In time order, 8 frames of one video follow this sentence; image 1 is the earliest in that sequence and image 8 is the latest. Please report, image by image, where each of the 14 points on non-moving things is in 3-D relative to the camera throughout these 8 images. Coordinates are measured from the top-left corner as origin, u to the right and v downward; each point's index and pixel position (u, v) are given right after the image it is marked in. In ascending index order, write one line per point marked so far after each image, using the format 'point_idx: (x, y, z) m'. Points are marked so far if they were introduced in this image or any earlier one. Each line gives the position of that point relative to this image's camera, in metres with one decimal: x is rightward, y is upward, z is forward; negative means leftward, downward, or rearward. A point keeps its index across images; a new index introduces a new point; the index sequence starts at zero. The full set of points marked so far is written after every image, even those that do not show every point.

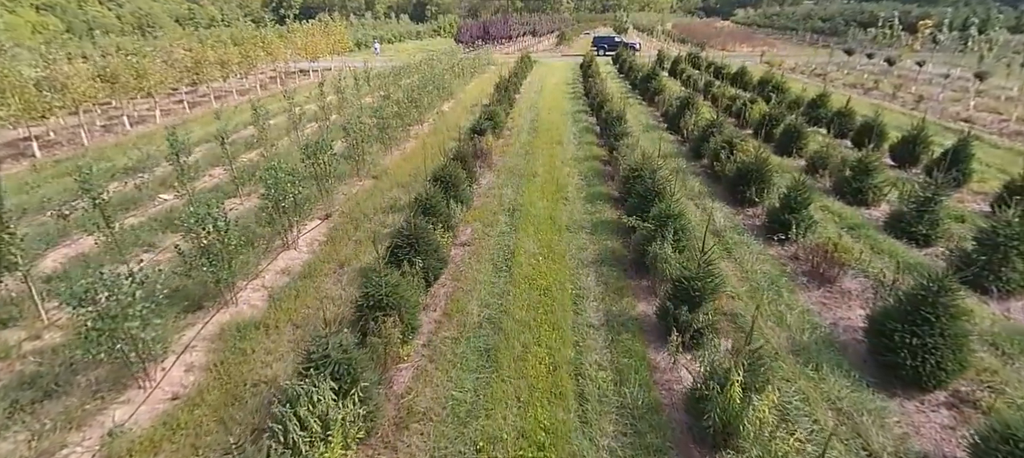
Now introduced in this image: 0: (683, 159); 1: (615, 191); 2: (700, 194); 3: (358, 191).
0: (+4.7, +1.9, +12.3) m
1: (+2.4, +0.9, +10.4) m
2: (+4.3, +0.8, +10.1) m
3: (-3.7, +0.9, +10.7) m
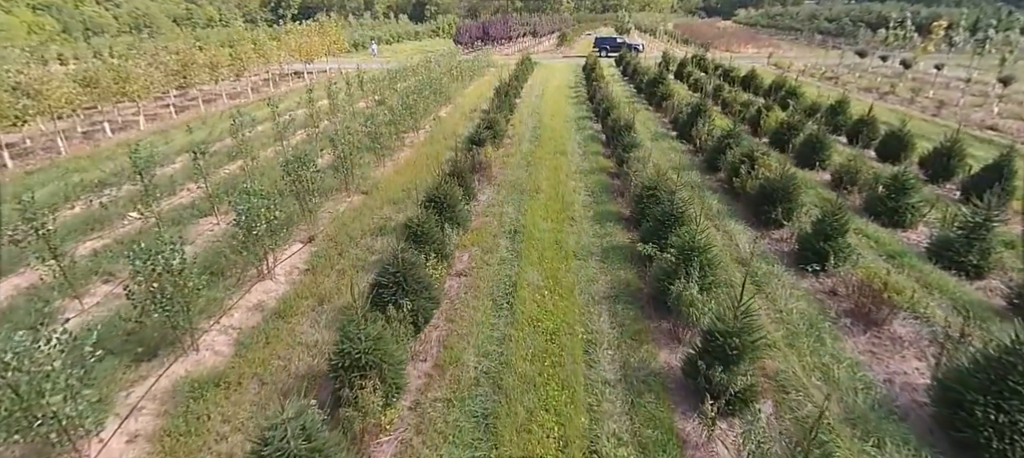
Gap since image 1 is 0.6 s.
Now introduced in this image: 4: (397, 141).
0: (+4.7, +1.4, +11.4) m
1: (+2.4, +0.4, +9.5) m
2: (+4.3, +0.3, +9.2) m
3: (-3.6, +0.4, +9.8) m
4: (-3.7, +2.7, +14.2) m
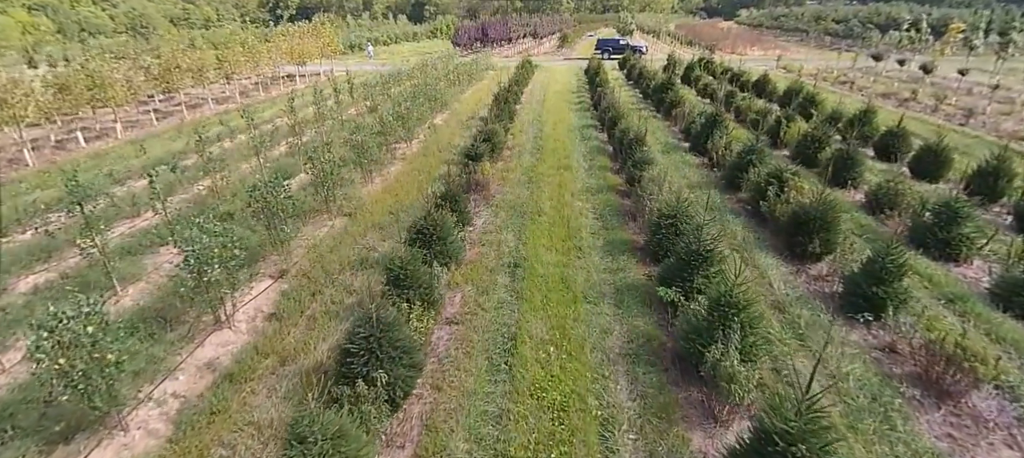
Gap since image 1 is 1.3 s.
0: (+4.7, +0.8, +10.3) m
1: (+2.4, -0.2, +8.4) m
2: (+4.3, -0.3, +8.2) m
3: (-3.7, -0.1, +8.8) m
4: (-3.7, +2.2, +13.2) m
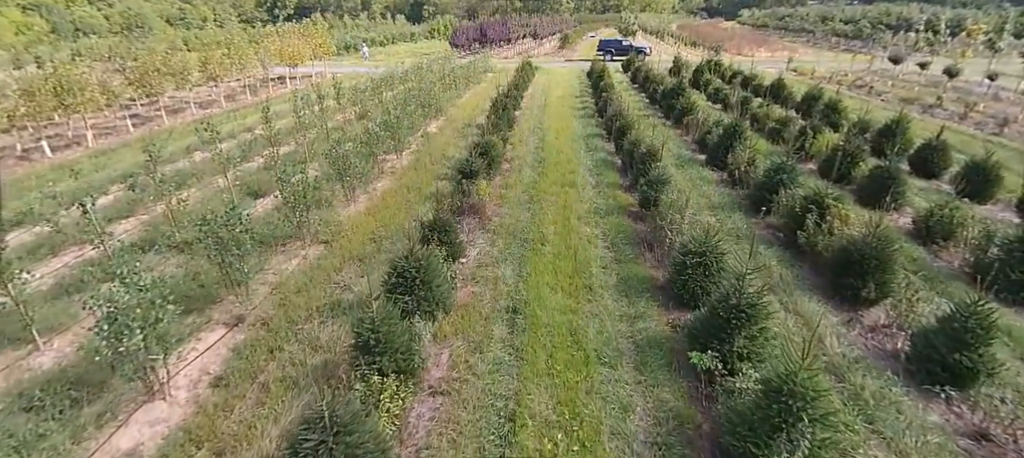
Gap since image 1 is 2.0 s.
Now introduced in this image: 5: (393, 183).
0: (+4.7, +0.3, +9.2) m
1: (+2.4, -0.7, +7.3) m
2: (+4.3, -0.8, +7.0) m
3: (-3.7, -0.7, +7.6) m
4: (-3.8, +1.6, +12.0) m
5: (-3.1, +1.2, +11.5) m
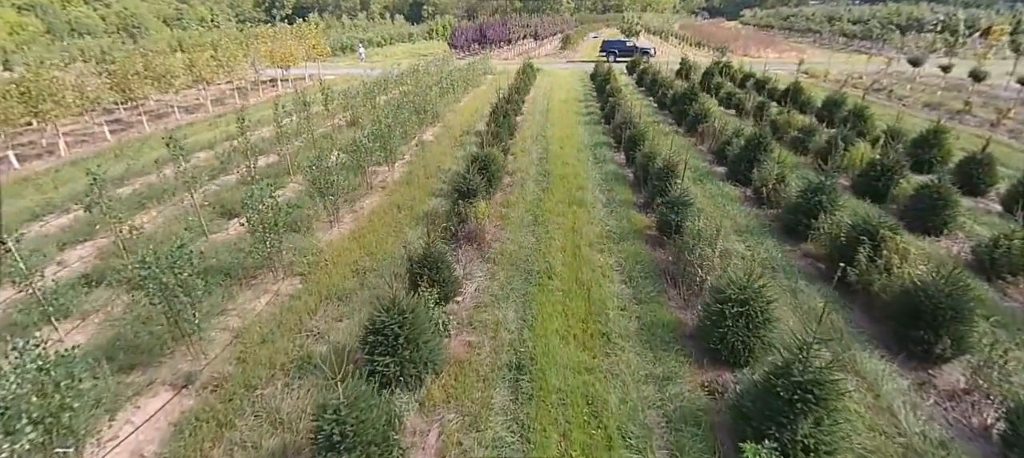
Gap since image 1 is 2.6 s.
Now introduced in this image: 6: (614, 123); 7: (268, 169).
0: (+4.7, -0.2, +8.1) m
1: (+2.4, -1.3, +6.2) m
2: (+4.3, -1.3, +5.9) m
3: (-3.6, -1.2, +6.5) m
4: (-3.7, +1.1, +10.9) m
5: (-3.0, +0.7, +10.5) m
6: (+3.4, +3.5, +14.9) m
7: (-6.4, +1.6, +11.8) m
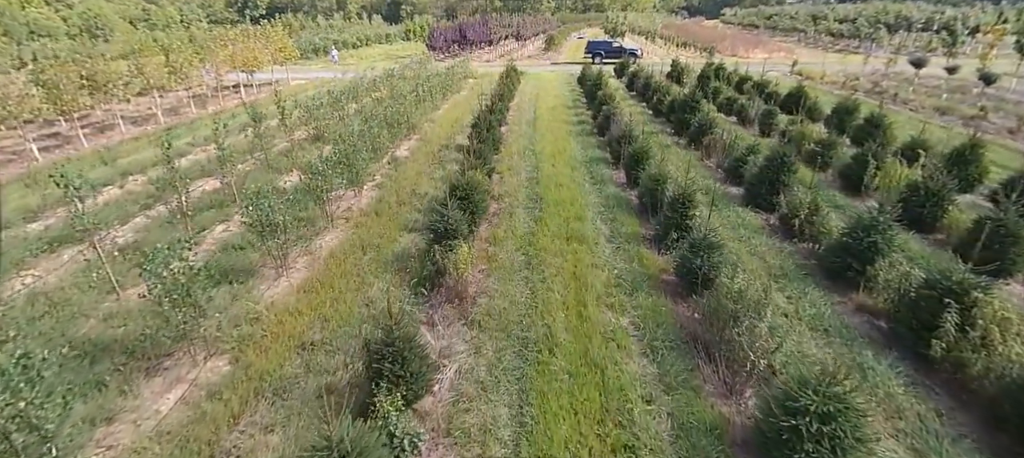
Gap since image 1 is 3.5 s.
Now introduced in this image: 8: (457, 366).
0: (+4.6, -0.9, +6.7) m
1: (+2.3, -2.0, +4.7) m
2: (+4.2, -2.0, +4.5) m
3: (-3.7, -2.1, +4.8) m
4: (-4.0, +0.2, +9.2) m
5: (-3.3, -0.2, +8.8) m
6: (+2.9, +2.8, +13.4) m
7: (-6.7, +0.7, +10.0) m
8: (-0.7, -1.7, +5.5) m
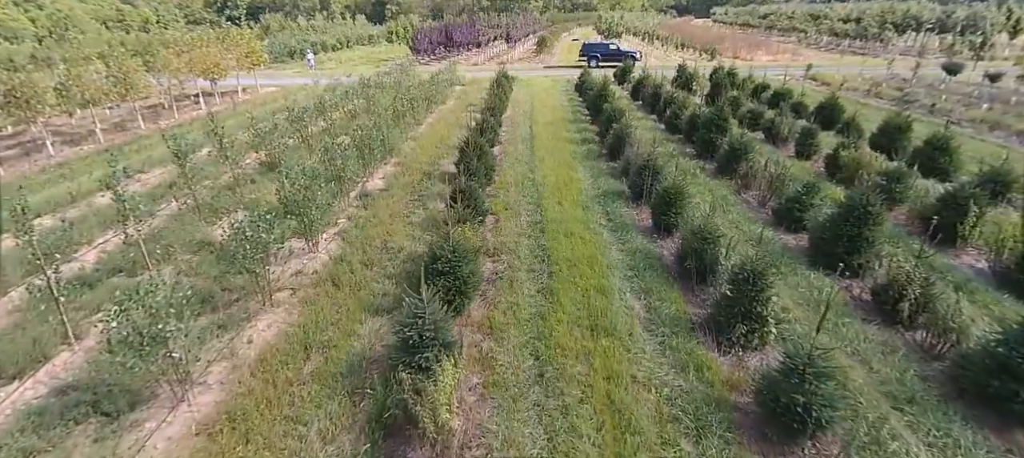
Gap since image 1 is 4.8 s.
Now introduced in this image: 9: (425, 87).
0: (+4.6, -2.0, +4.5) m
1: (+2.5, -3.1, +2.5) m
2: (+4.4, -3.2, +2.3) m
3: (-3.6, -3.3, +2.5) m
4: (-4.0, -1.0, +6.9) m
5: (-3.2, -1.4, +6.4) m
6: (+2.8, +1.7, +11.2) m
7: (-6.7, -0.5, +7.6) m
8: (-0.6, -2.8, +3.2) m
9: (-3.8, +6.1, +19.3) m
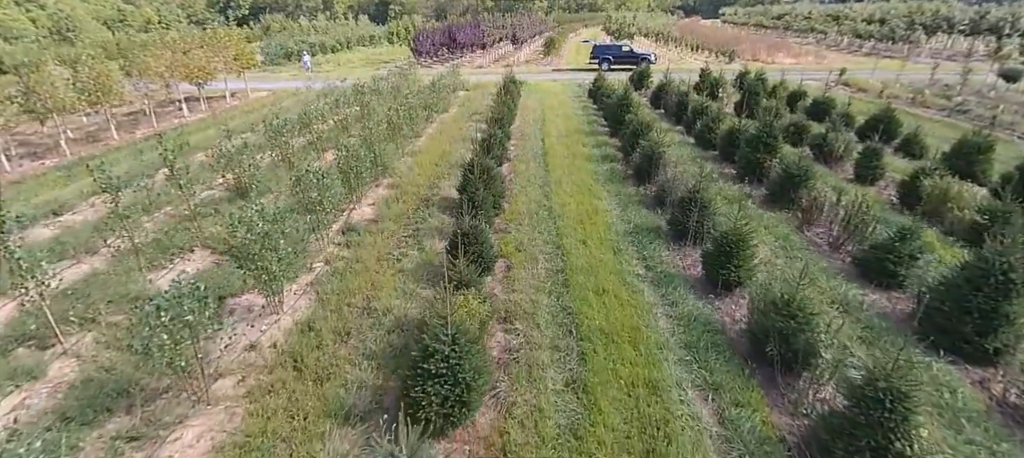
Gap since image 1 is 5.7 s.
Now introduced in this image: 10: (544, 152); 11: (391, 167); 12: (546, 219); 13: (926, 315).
0: (+4.8, -2.9, +2.7) m
1: (+2.6, -4.0, +0.7) m
2: (+4.5, -4.0, +0.5) m
3: (-3.4, -4.1, +0.7) m
4: (-3.8, -1.8, +5.1) m
5: (-3.0, -2.2, +4.7) m
6: (+3.1, +0.8, +9.4) m
7: (-6.5, -1.3, +5.8) m
8: (-0.4, -3.7, +1.4) m
9: (-3.4, +5.3, +17.6) m
10: (+0.9, +2.2, +13.1) m
11: (-3.3, +1.7, +12.1) m
12: (+0.6, +0.2, +9.0) m
13: (+5.3, -1.1, +5.7) m
